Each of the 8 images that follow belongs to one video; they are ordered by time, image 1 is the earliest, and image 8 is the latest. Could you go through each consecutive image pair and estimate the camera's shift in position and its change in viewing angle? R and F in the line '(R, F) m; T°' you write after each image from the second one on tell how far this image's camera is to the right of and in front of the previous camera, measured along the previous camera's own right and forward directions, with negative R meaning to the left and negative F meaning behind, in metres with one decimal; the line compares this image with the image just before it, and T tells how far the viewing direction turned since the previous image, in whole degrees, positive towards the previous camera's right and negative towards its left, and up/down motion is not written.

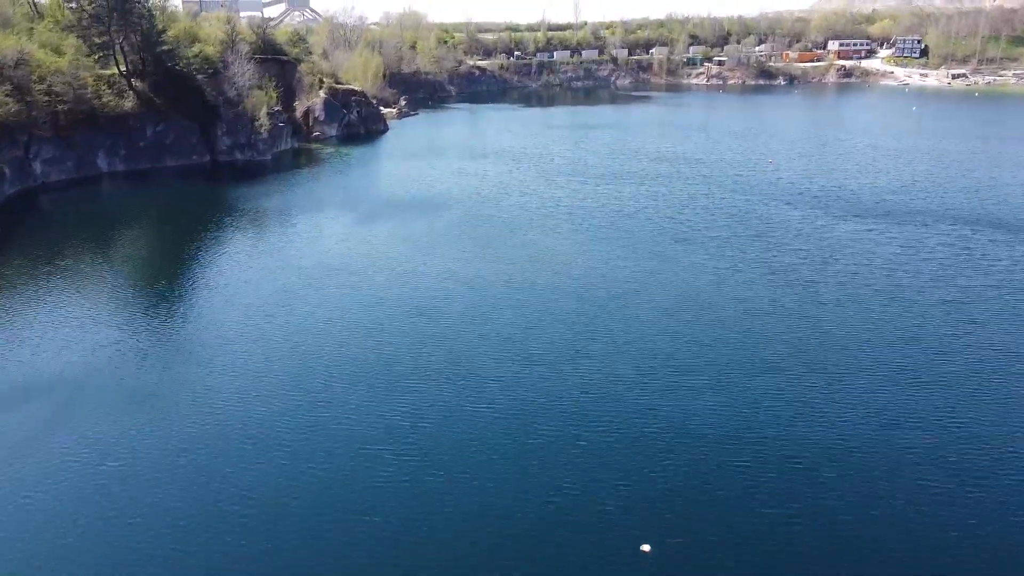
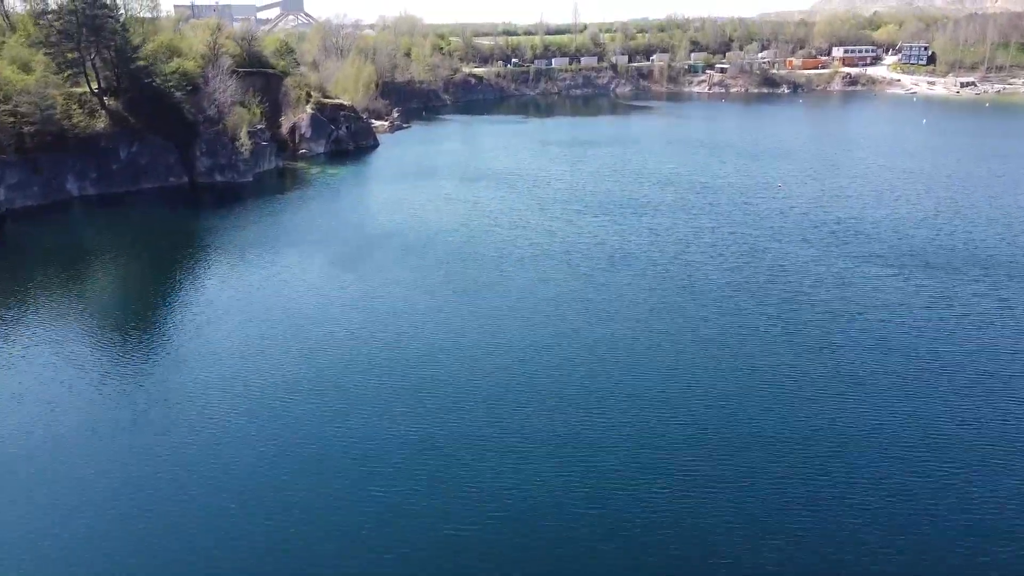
(+0.1, +1.4) m; 0°
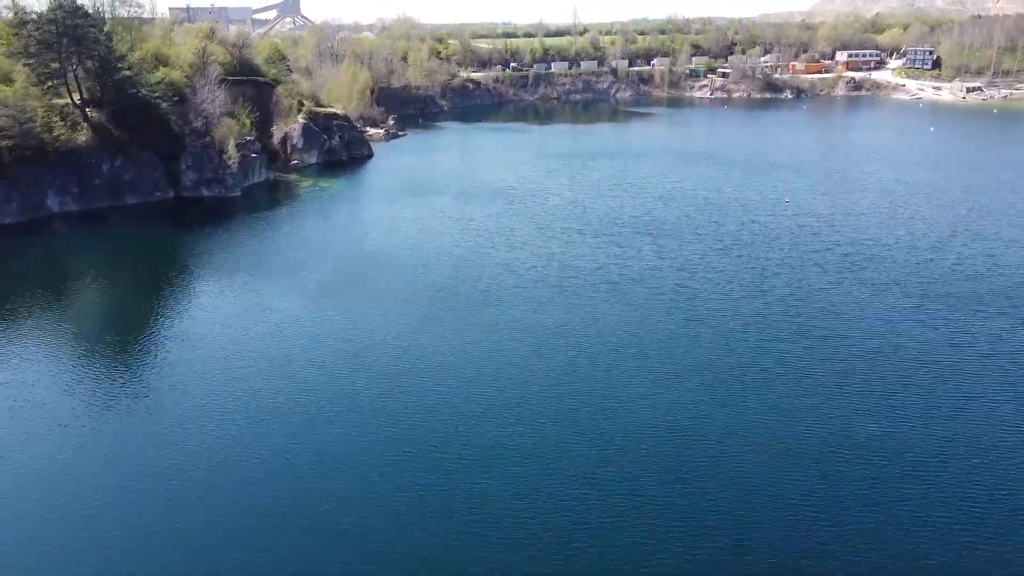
(0.0, +0.9) m; 0°
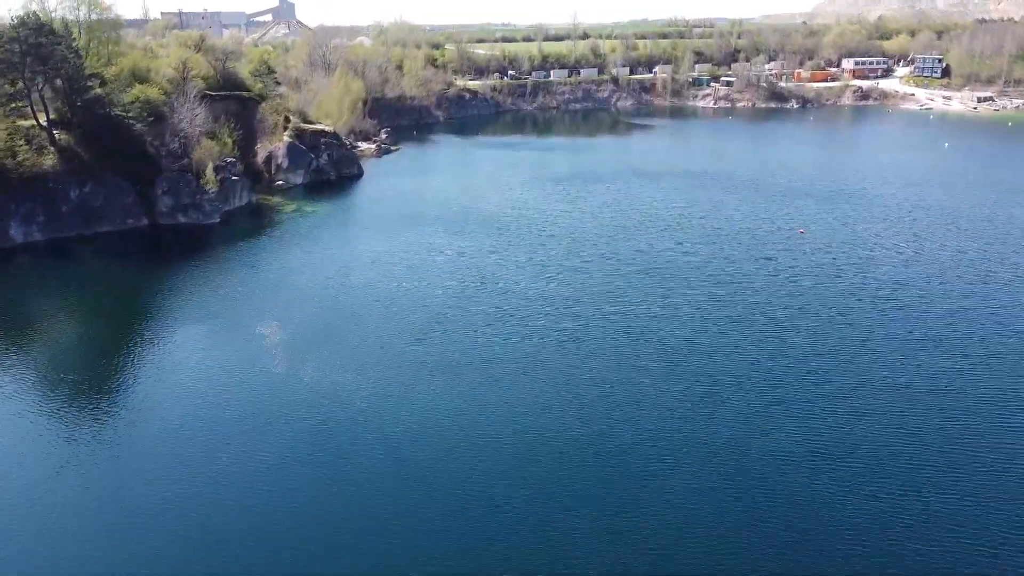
(+0.1, +1.5) m; 0°
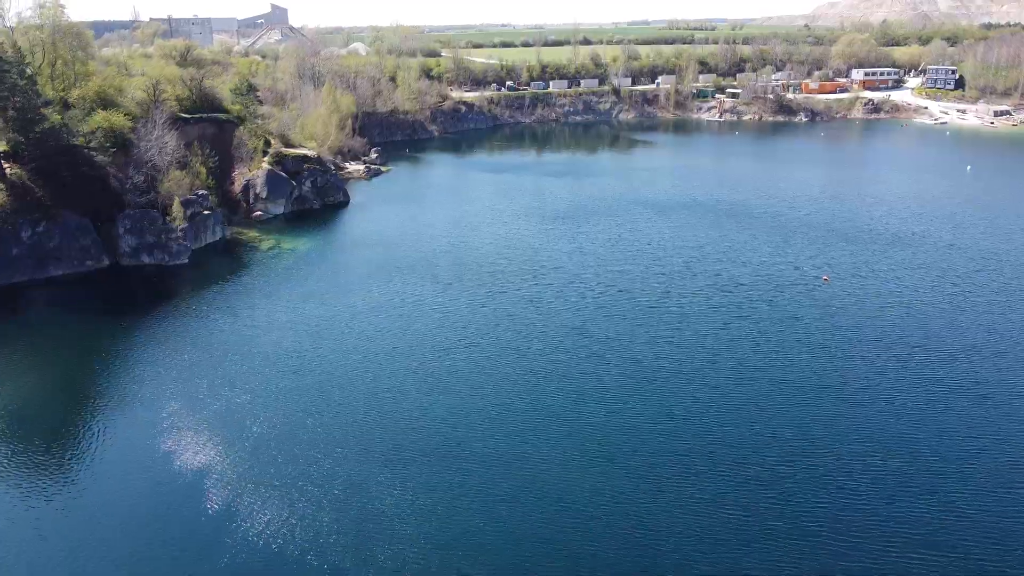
(+0.1, +2.0) m; 0°
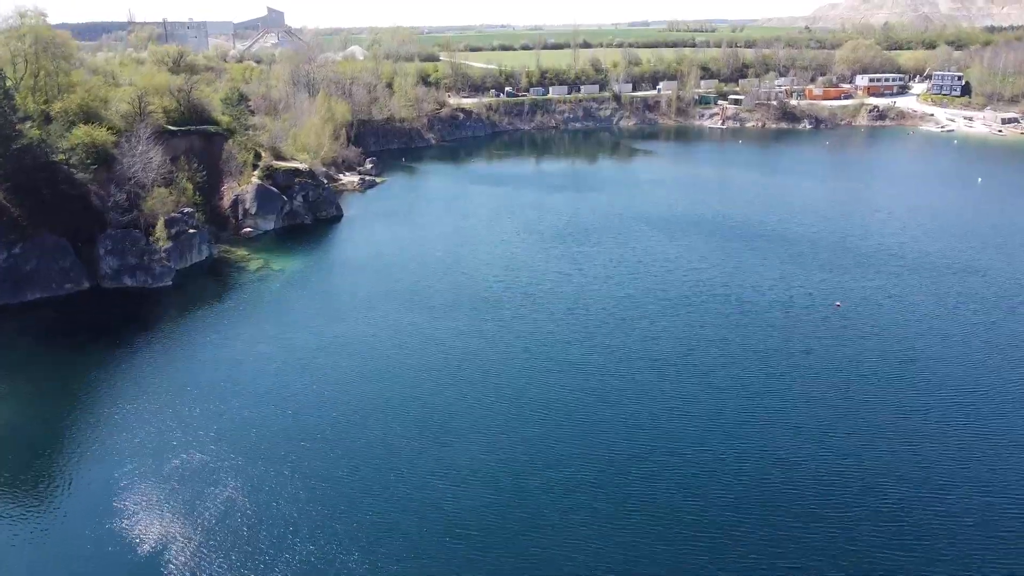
(0.0, +0.9) m; 0°
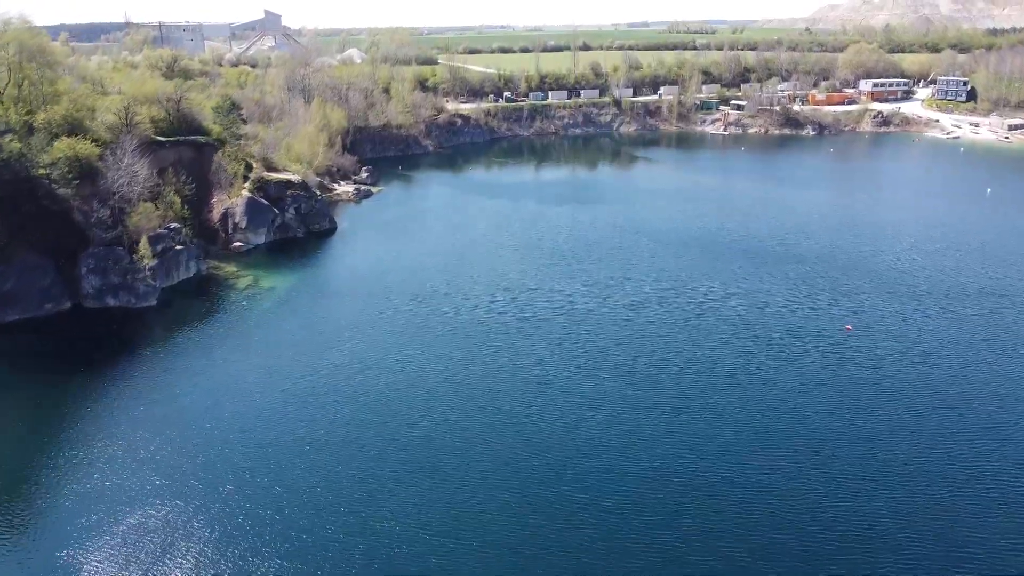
(0.0, +0.8) m; 0°
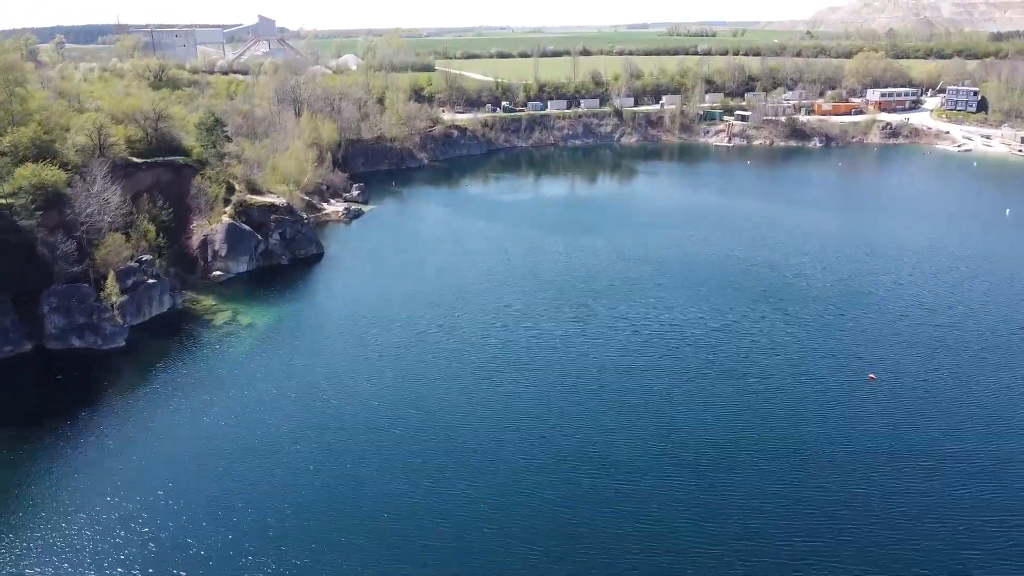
(0.0, +1.4) m; 0°
